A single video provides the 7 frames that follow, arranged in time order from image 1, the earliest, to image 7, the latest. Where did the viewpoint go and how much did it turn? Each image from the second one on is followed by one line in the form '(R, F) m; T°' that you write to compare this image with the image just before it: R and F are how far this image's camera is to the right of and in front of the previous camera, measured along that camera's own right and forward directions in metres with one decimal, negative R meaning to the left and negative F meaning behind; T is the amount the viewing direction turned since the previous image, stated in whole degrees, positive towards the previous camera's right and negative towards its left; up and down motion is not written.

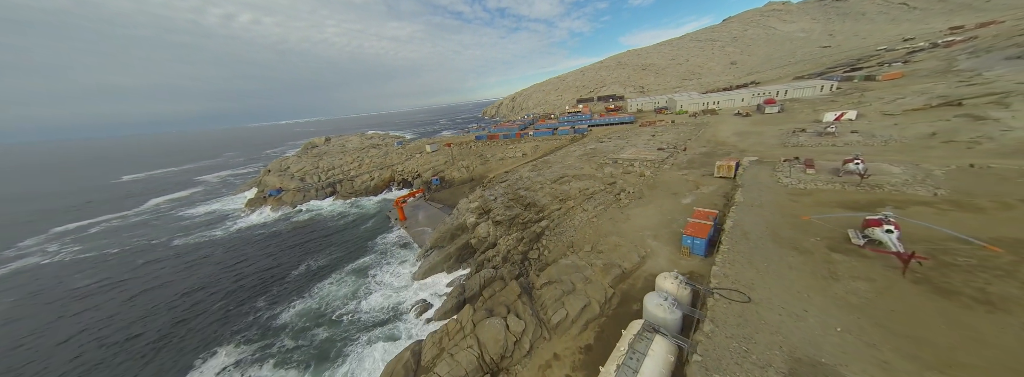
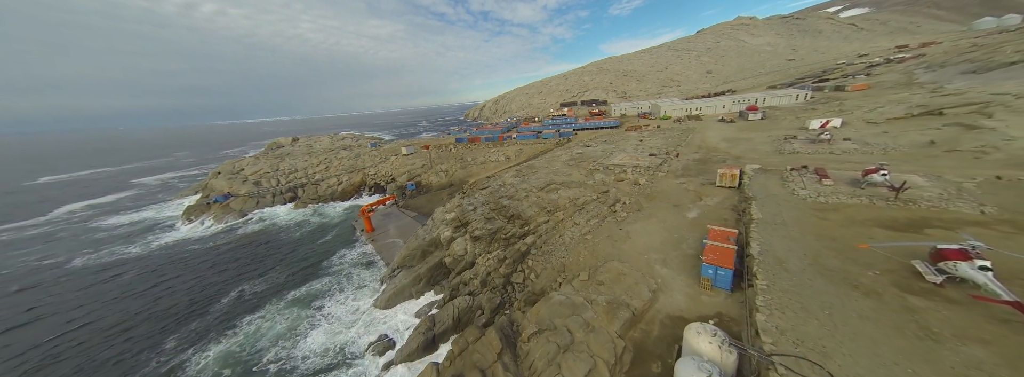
(+0.3, +3.6) m; +4°
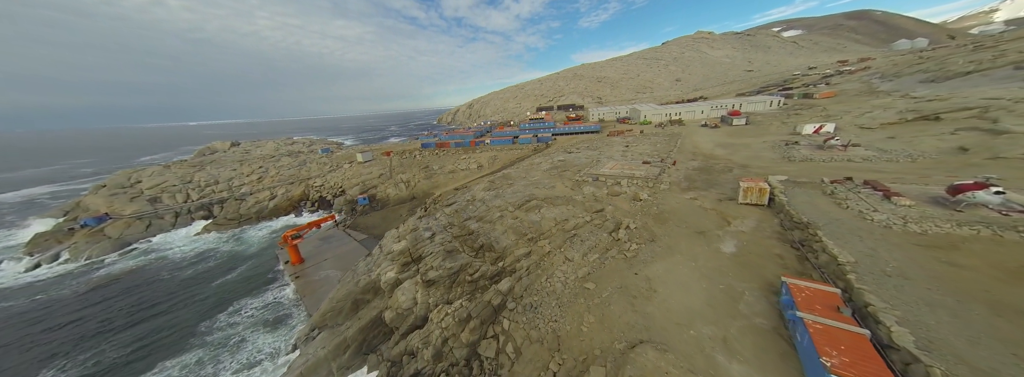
(+0.7, +6.3) m; +6°
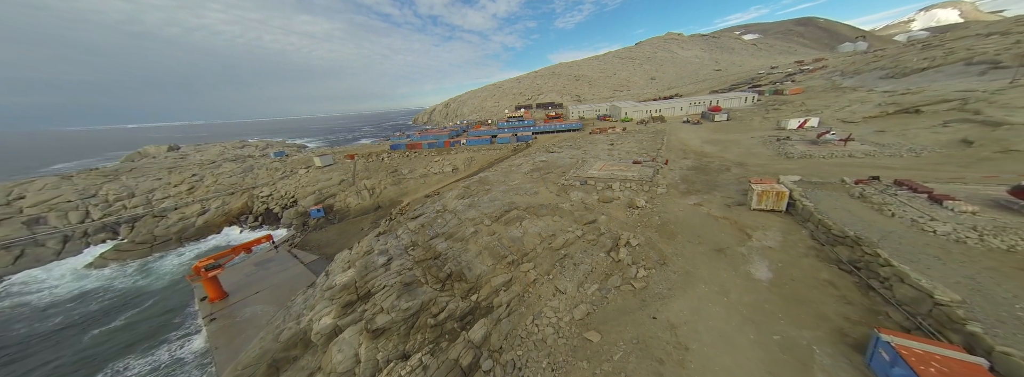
(+0.5, +3.8) m; +5°
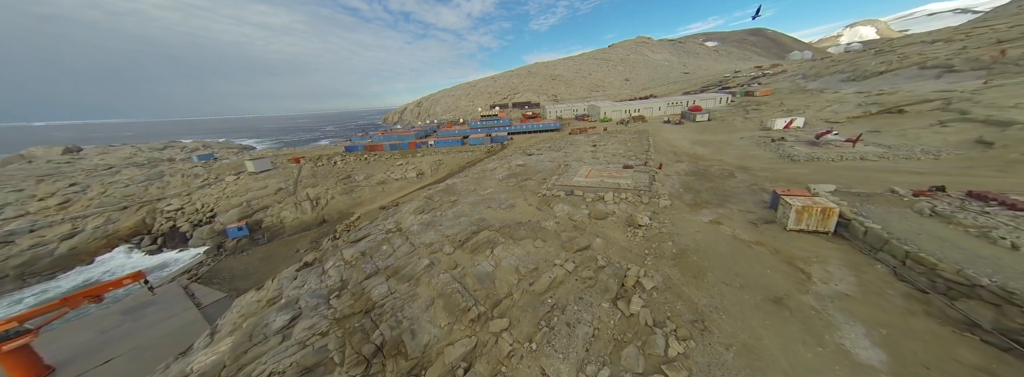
(+0.7, +4.7) m; +6°
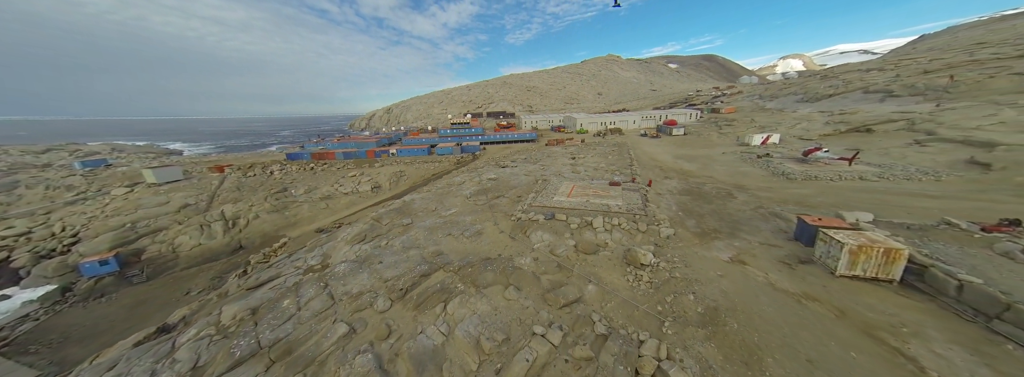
(+0.7, +4.0) m; +6°
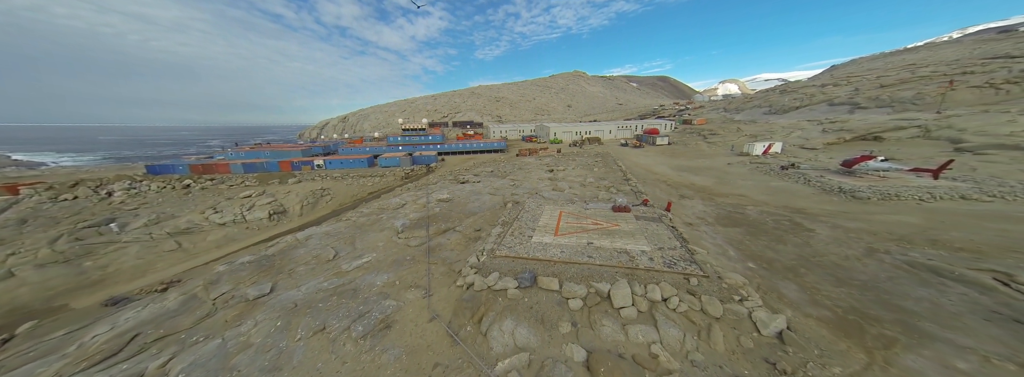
(+1.1, +7.5) m; +8°
